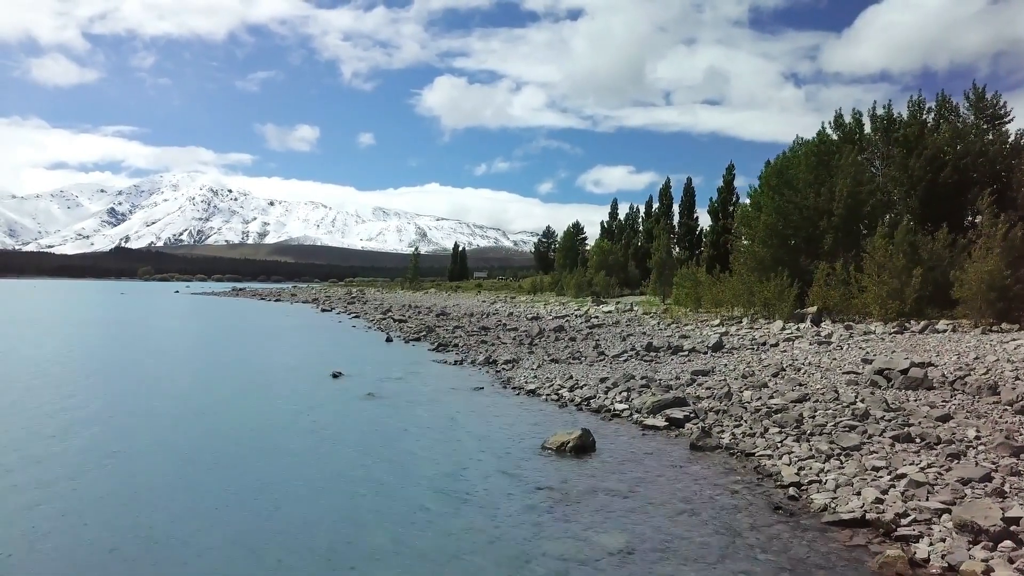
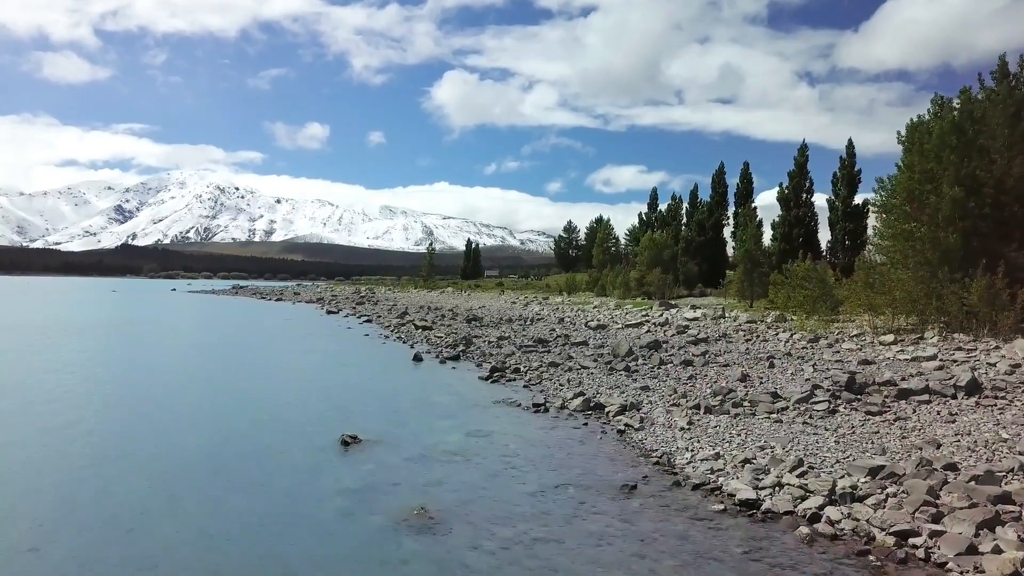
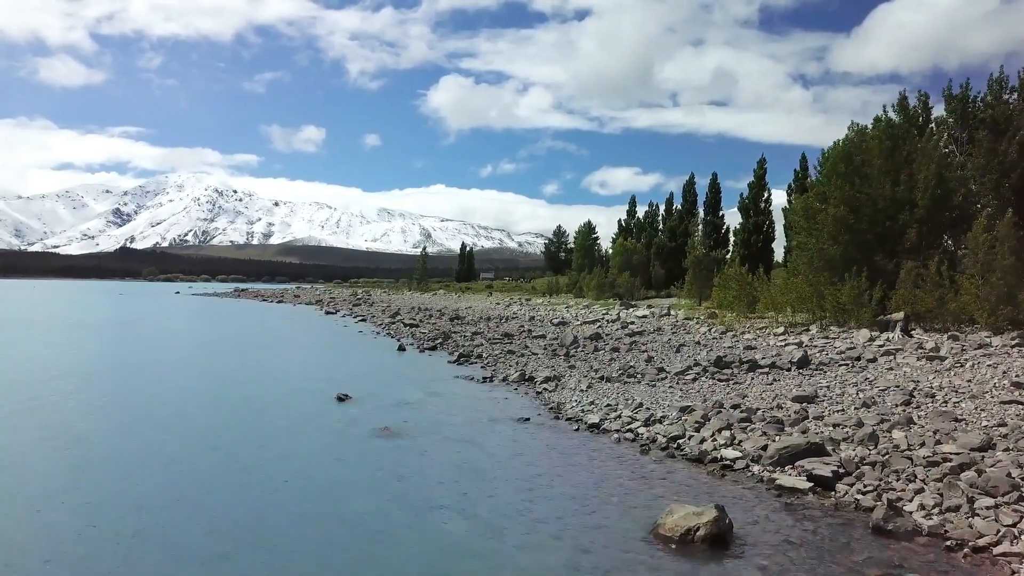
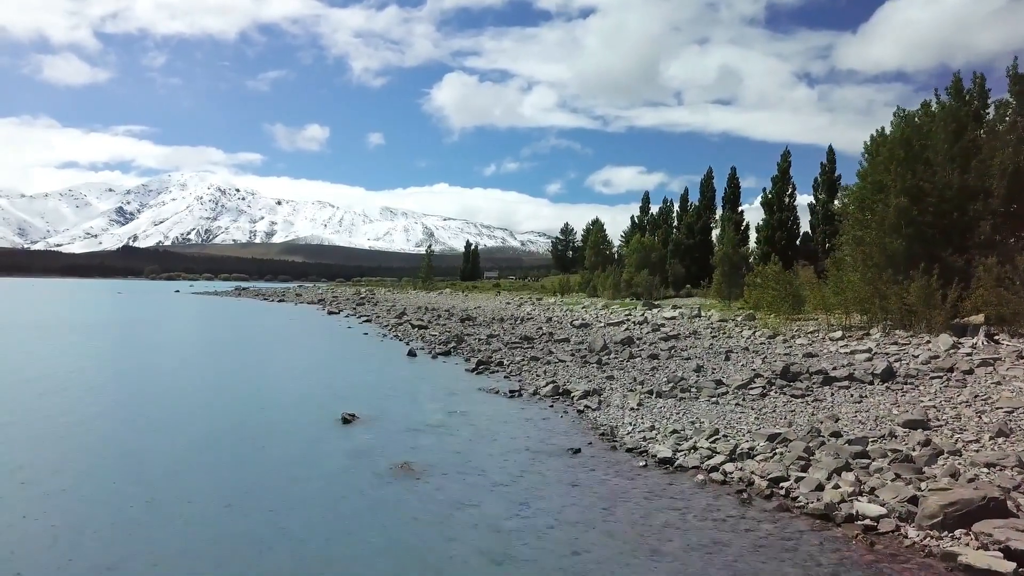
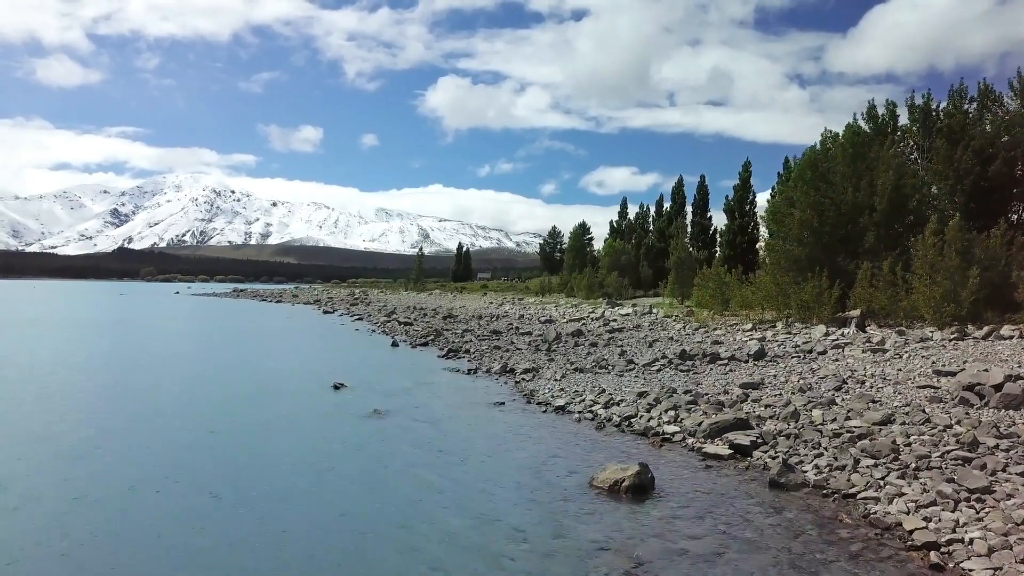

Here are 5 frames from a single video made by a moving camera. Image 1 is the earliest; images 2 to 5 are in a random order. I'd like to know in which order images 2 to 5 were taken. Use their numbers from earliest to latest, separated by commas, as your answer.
5, 3, 4, 2
